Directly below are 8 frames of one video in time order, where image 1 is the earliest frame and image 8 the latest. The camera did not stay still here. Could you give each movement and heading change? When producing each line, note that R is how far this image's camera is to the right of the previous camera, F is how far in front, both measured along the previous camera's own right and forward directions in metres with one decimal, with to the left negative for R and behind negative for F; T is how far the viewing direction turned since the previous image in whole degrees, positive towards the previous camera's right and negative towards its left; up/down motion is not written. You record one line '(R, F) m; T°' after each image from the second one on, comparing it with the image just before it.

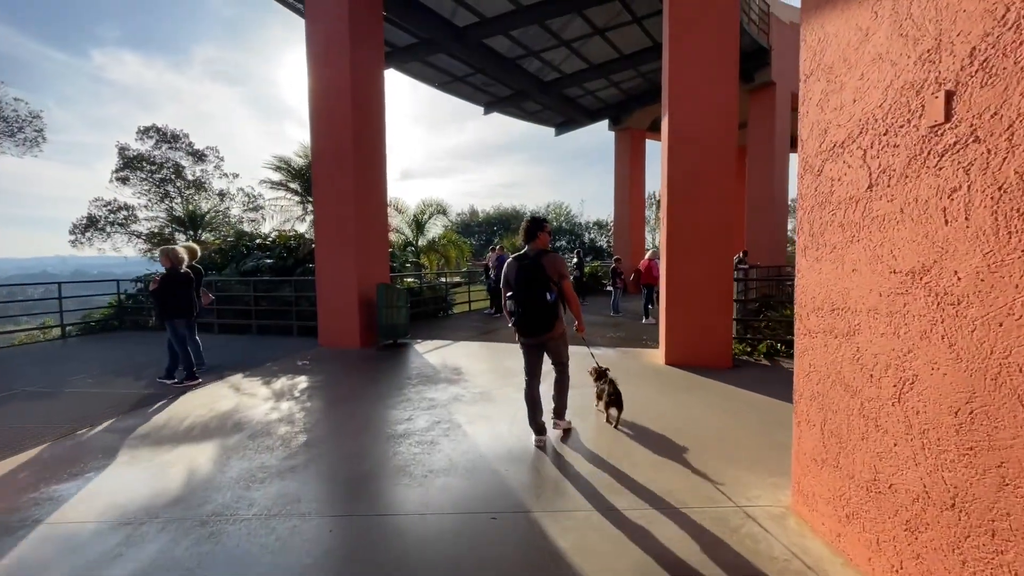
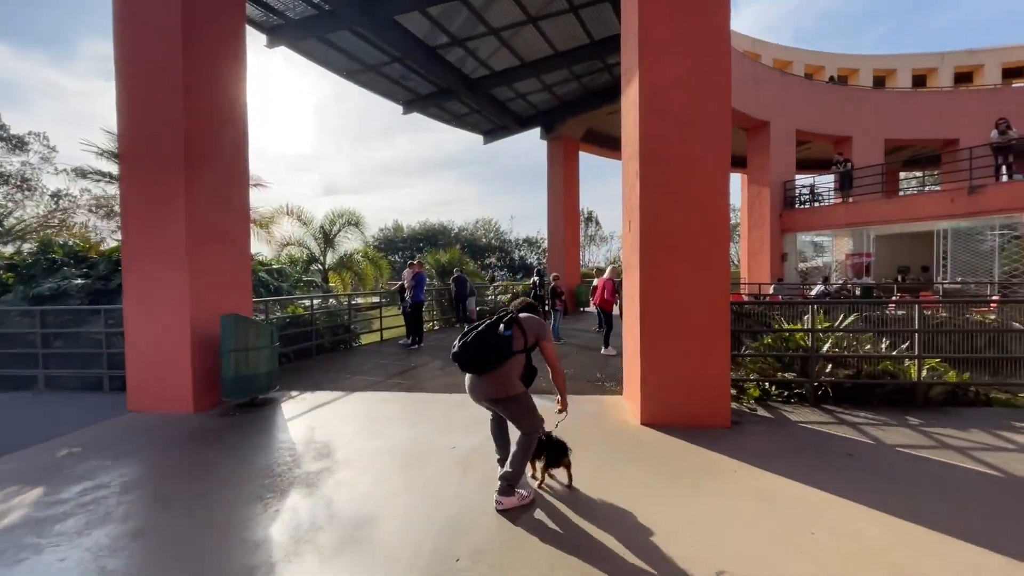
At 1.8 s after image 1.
(+0.2, +2.0) m; +9°
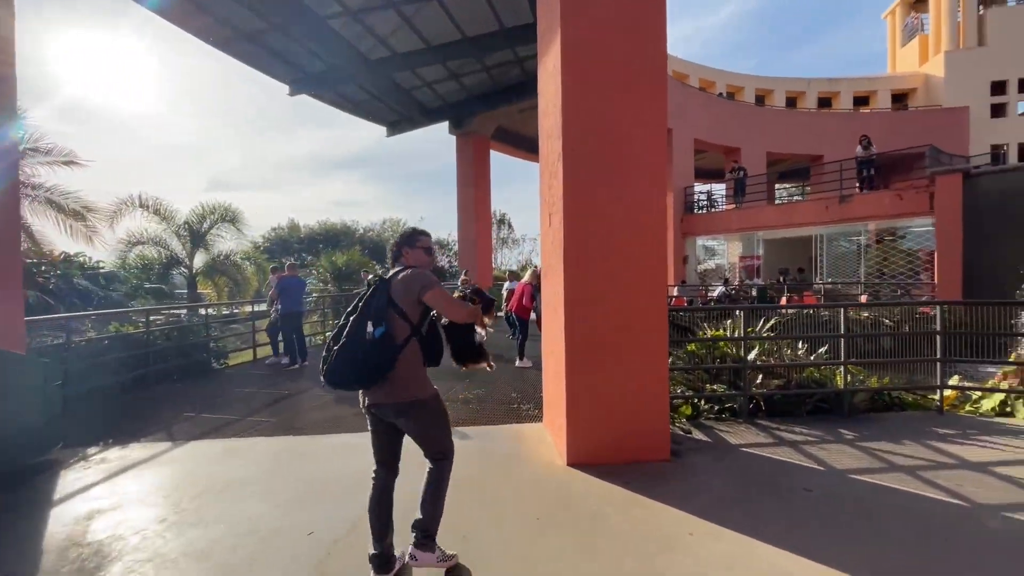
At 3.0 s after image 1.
(+0.2, +1.0) m; +11°
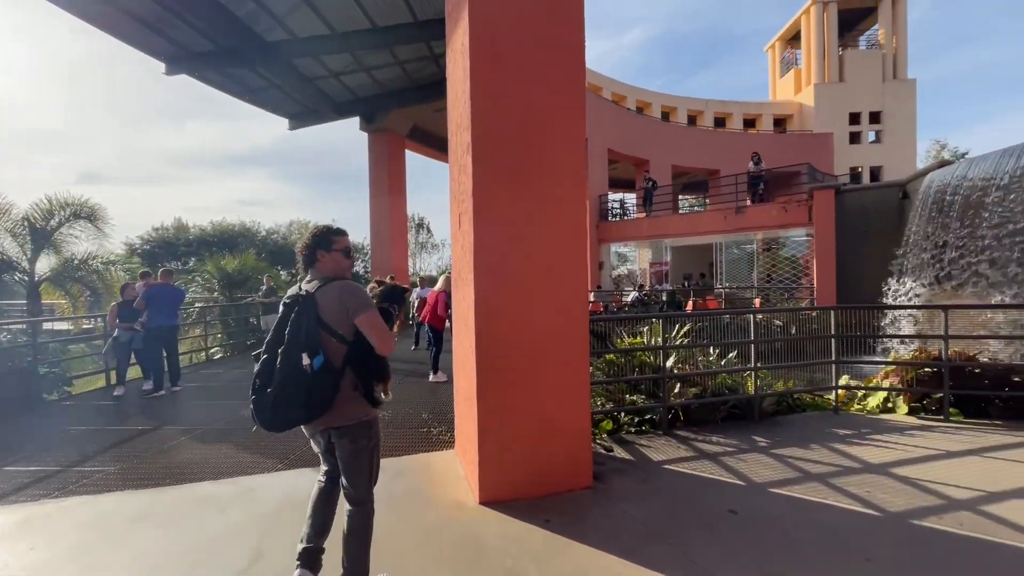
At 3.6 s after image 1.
(+0.1, +0.5) m; +10°
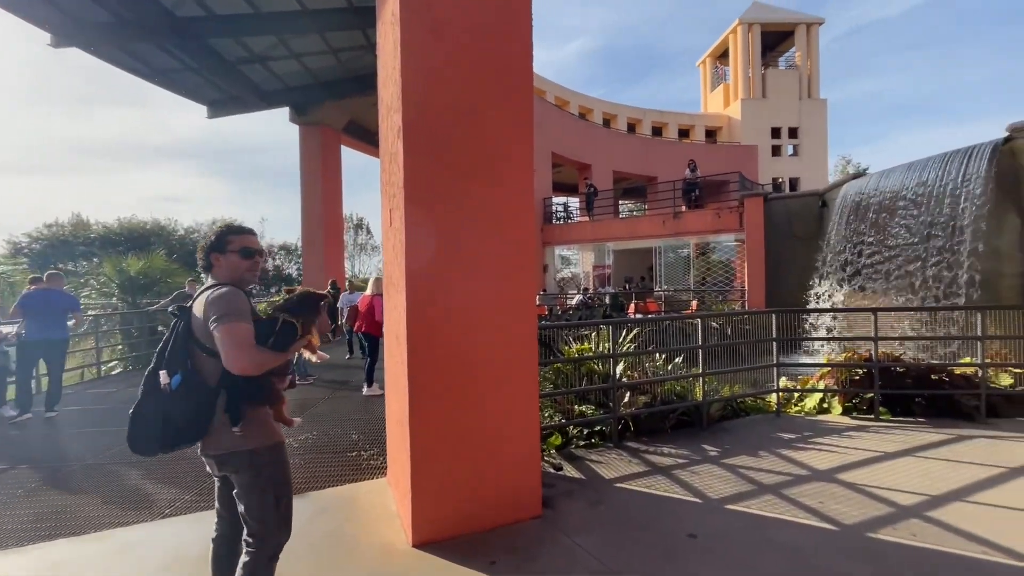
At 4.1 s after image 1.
(0.0, +0.4) m; +7°
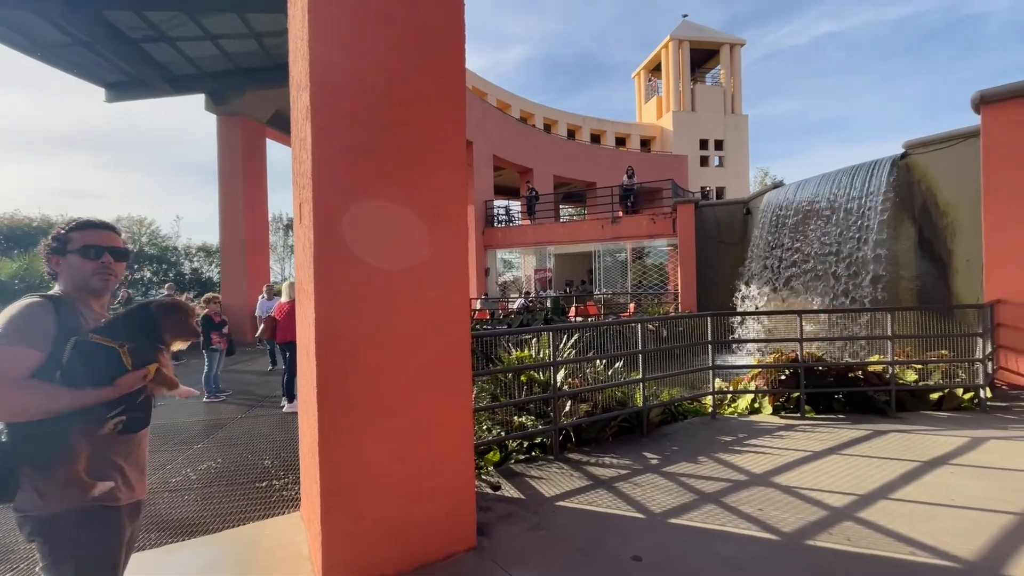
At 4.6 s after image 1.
(+0.1, +0.3) m; +7°
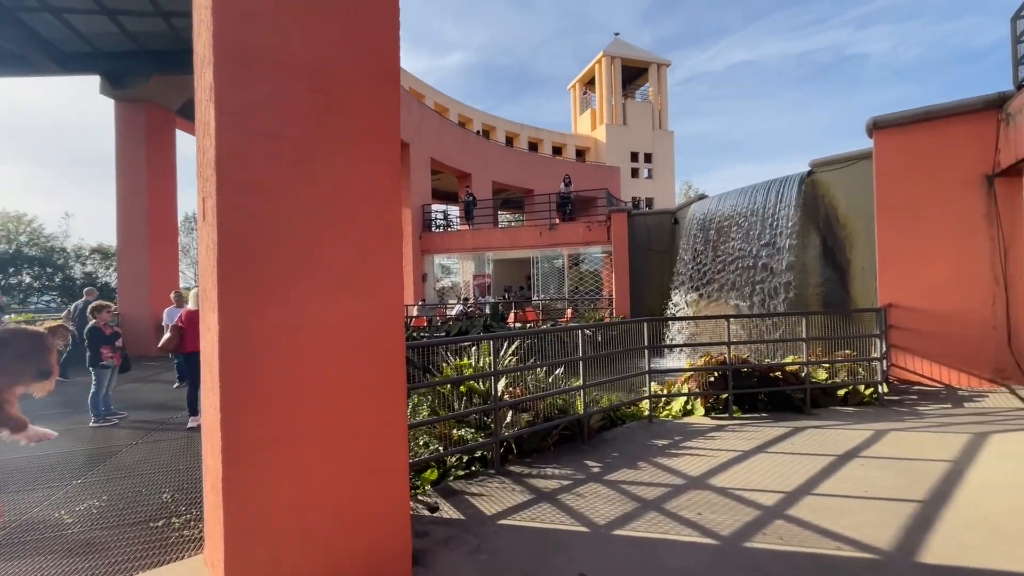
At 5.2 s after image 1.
(0.0, +0.2) m; +8°
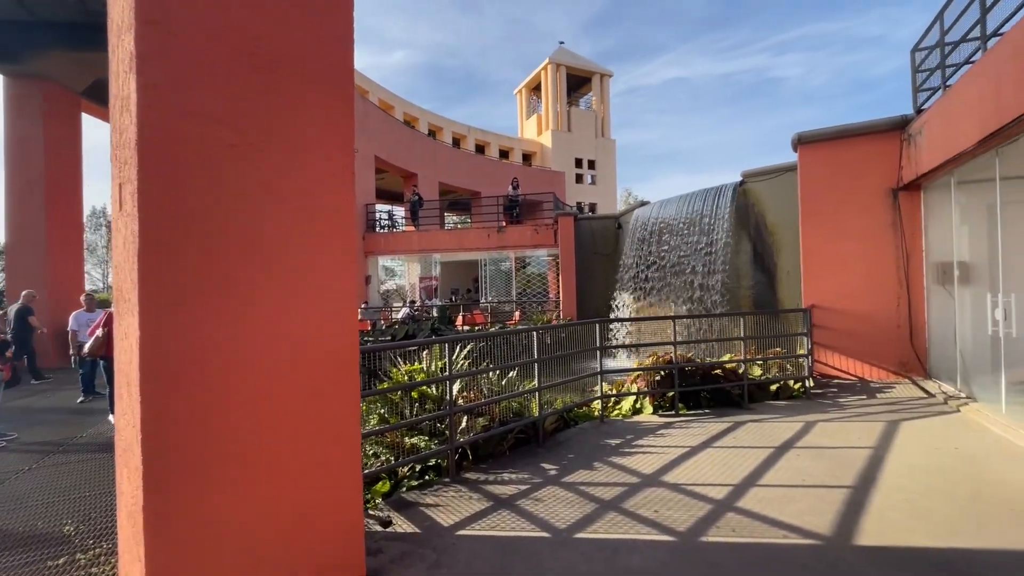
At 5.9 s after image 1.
(-0.1, +0.1) m; +7°
